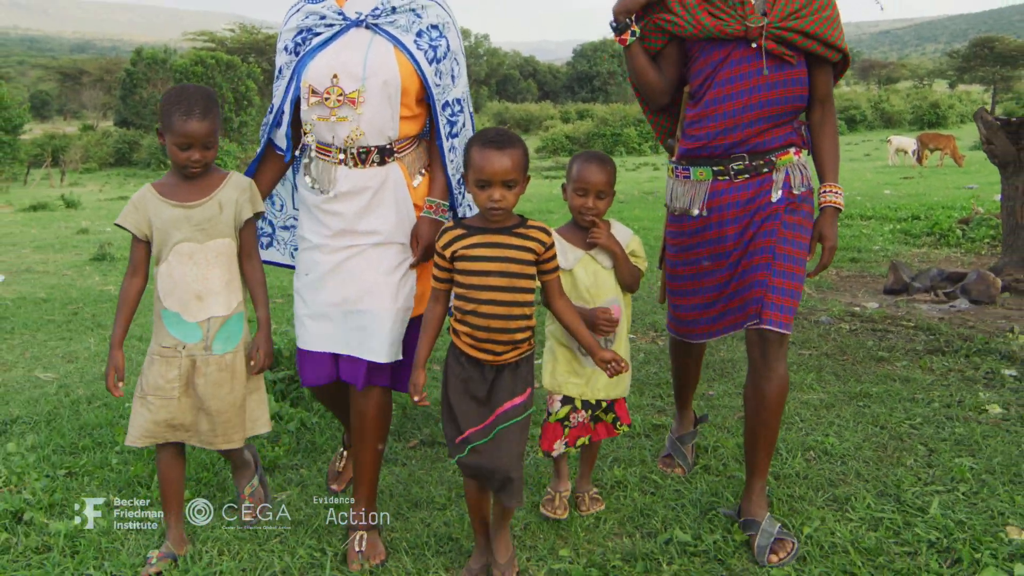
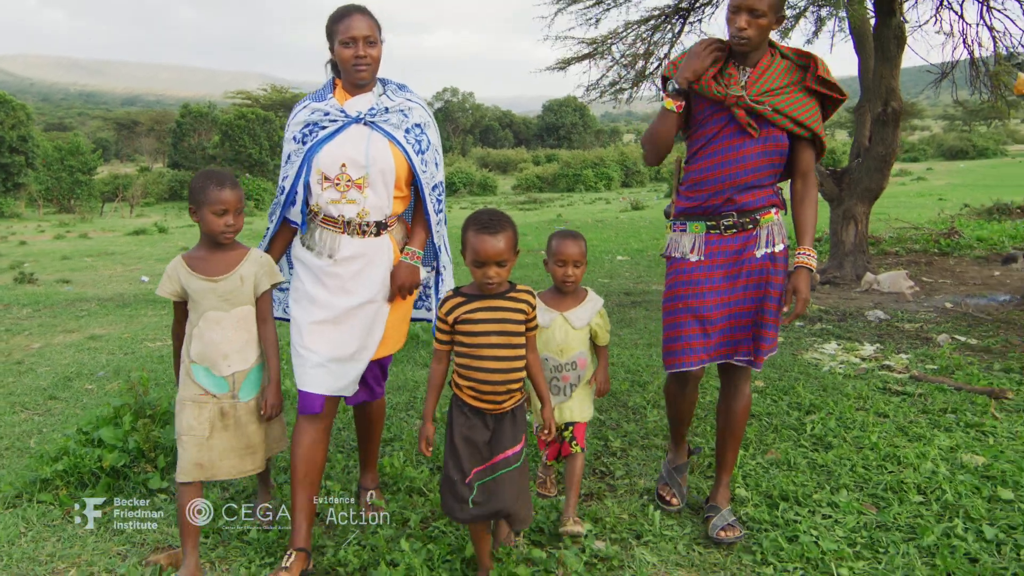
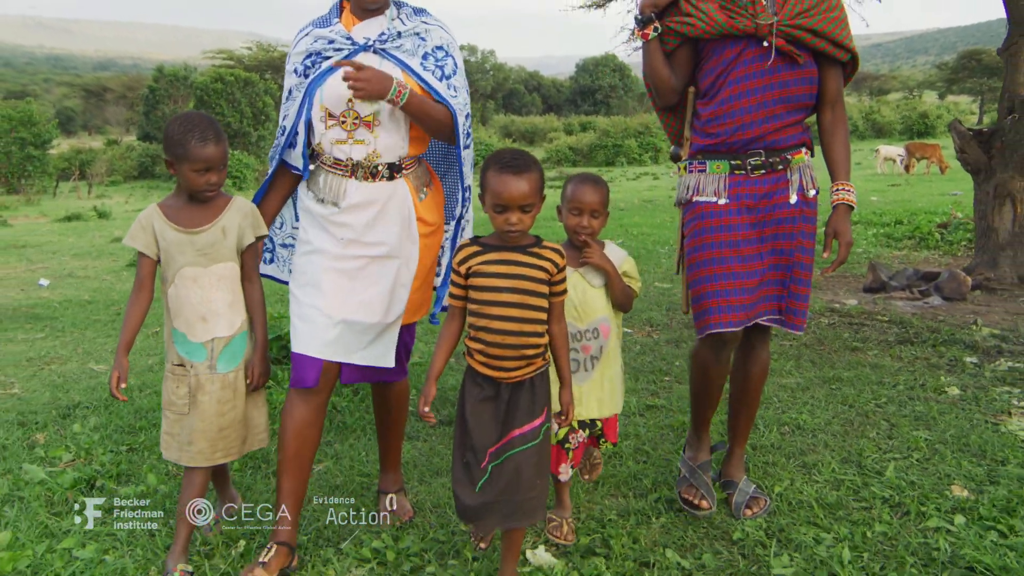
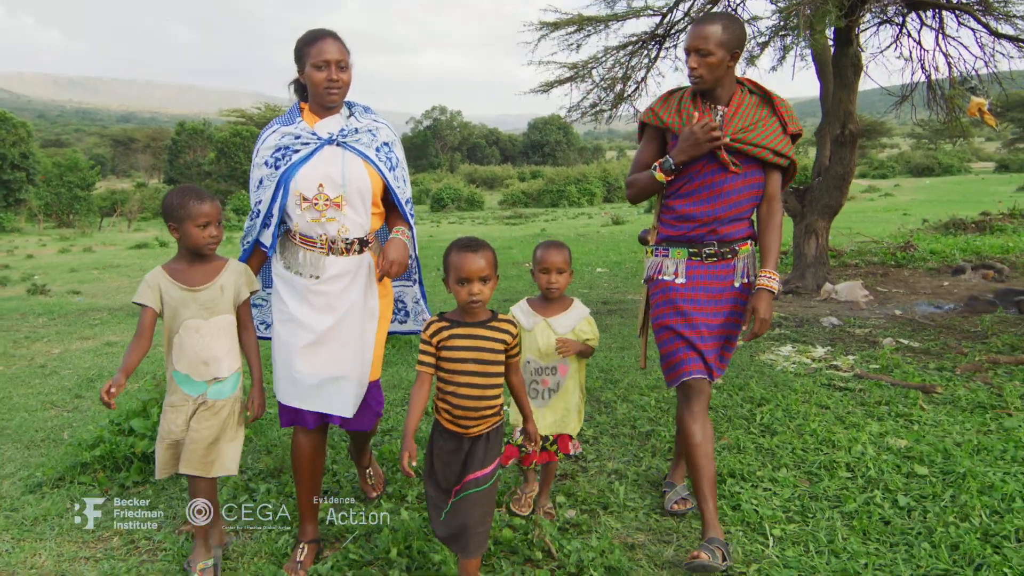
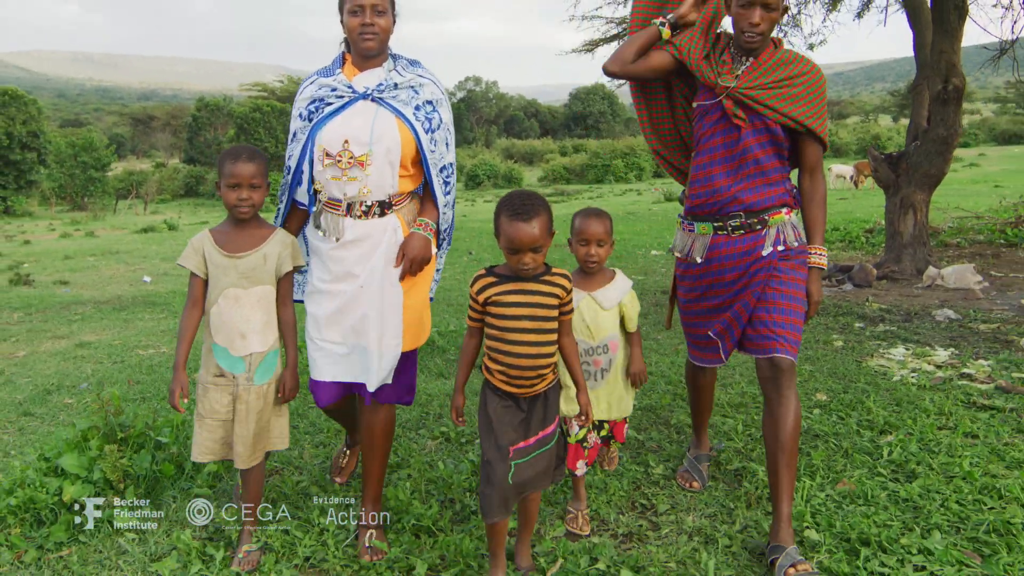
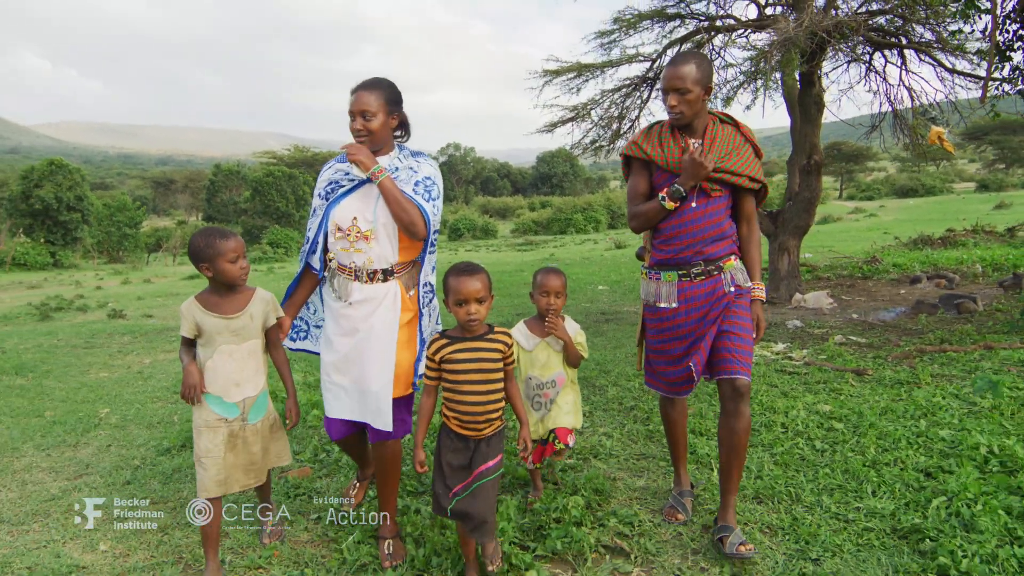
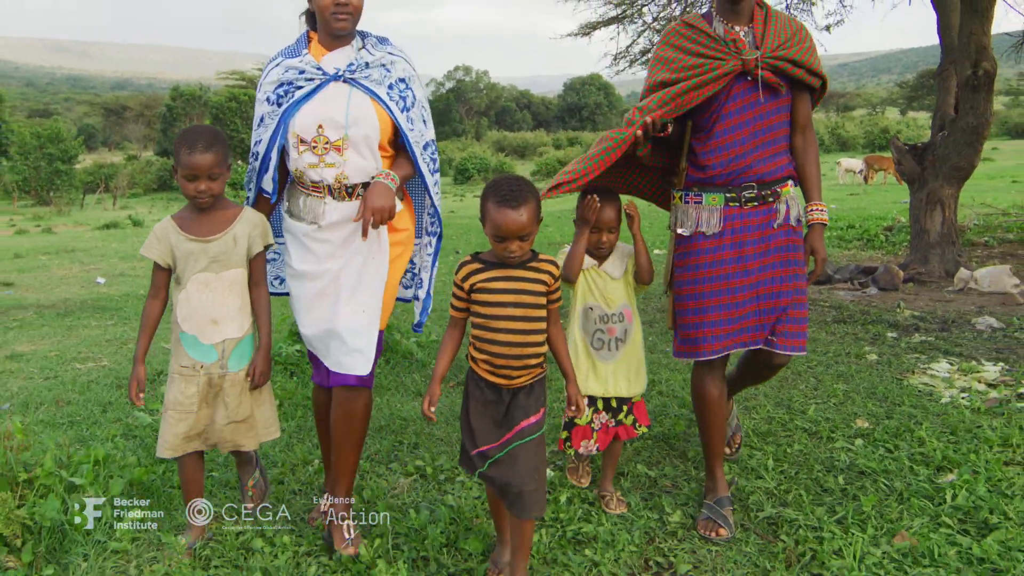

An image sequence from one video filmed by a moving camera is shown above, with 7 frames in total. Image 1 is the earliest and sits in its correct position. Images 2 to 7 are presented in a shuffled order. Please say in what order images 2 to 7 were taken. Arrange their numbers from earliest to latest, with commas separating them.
3, 7, 5, 2, 4, 6
